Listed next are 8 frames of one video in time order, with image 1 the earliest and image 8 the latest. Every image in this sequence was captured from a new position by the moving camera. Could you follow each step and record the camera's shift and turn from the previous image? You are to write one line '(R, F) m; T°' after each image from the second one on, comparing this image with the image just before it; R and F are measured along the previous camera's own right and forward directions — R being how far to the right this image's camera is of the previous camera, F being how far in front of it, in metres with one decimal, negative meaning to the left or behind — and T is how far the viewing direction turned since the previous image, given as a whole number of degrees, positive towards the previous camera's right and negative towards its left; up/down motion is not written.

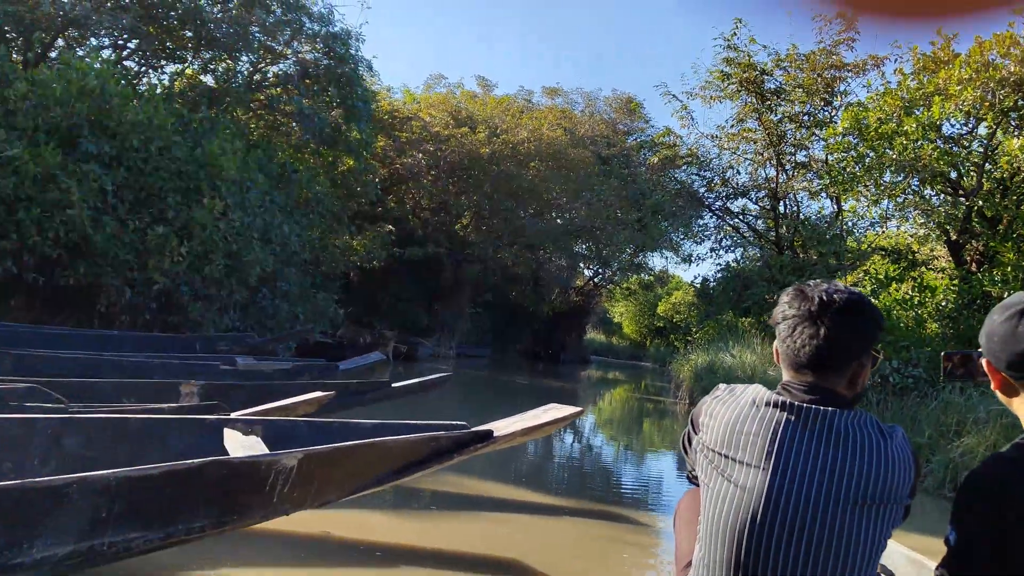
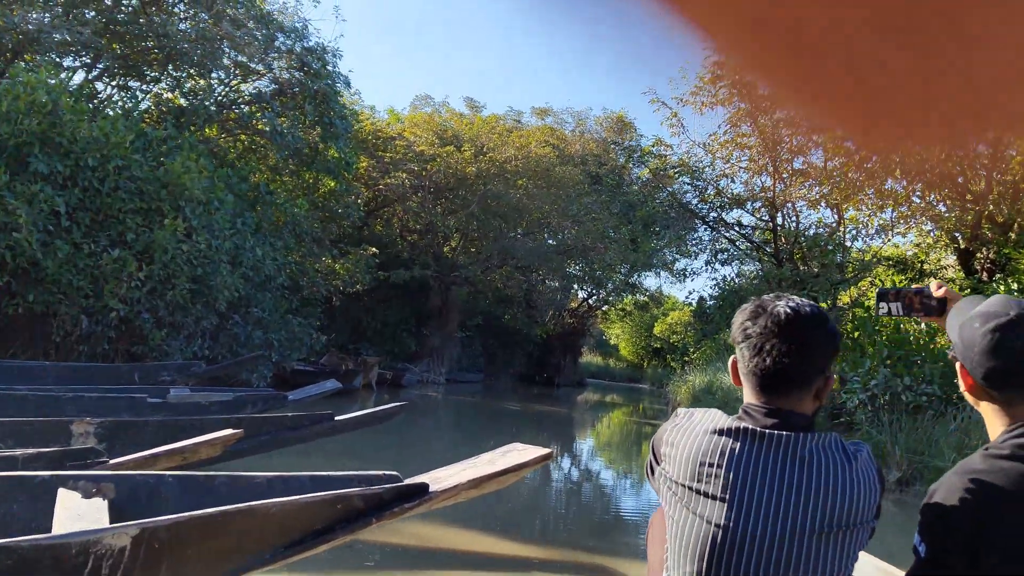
(+0.1, +0.5) m; 0°
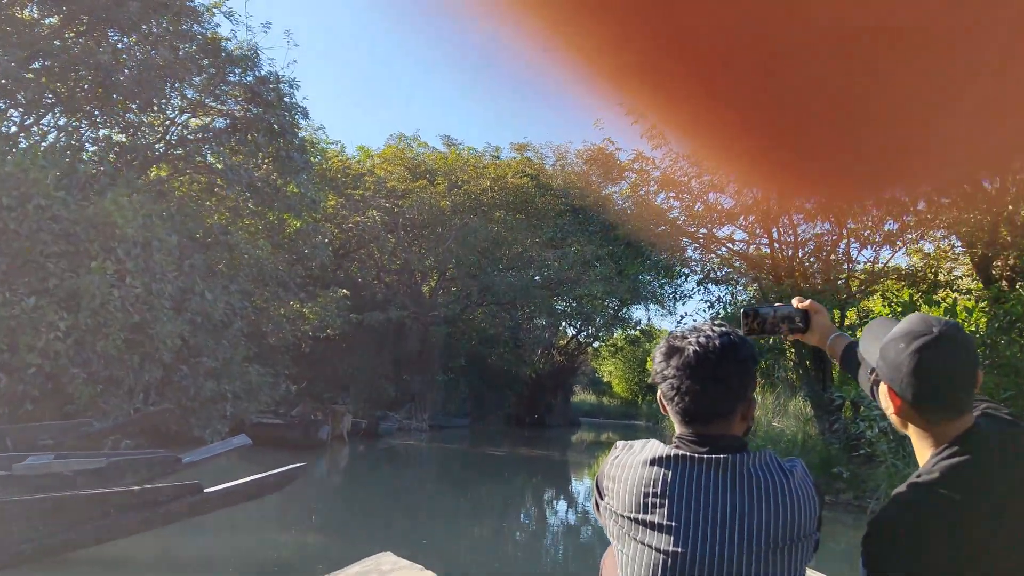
(+0.2, +0.9) m; +1°
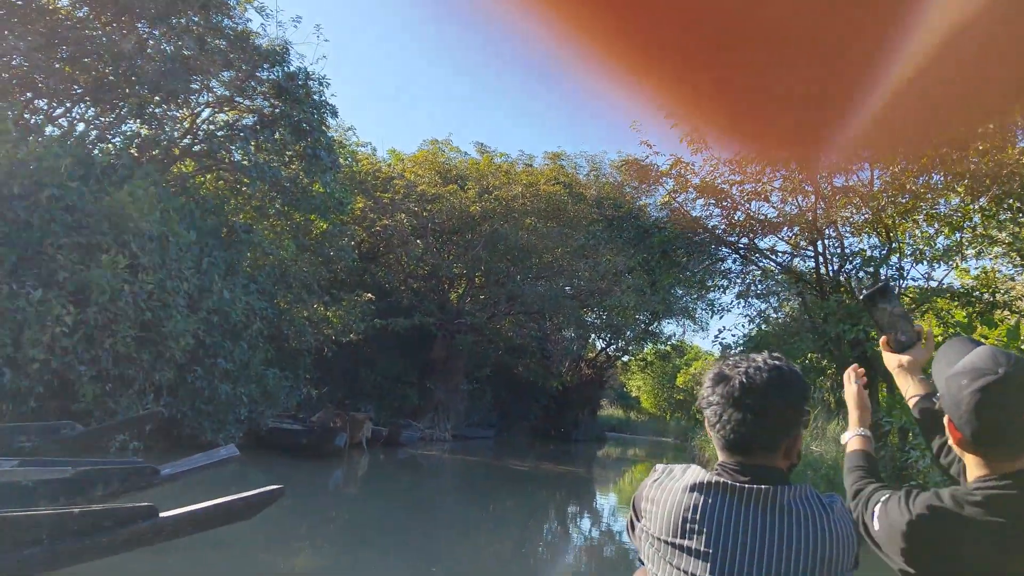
(0.0, +0.4) m; -2°
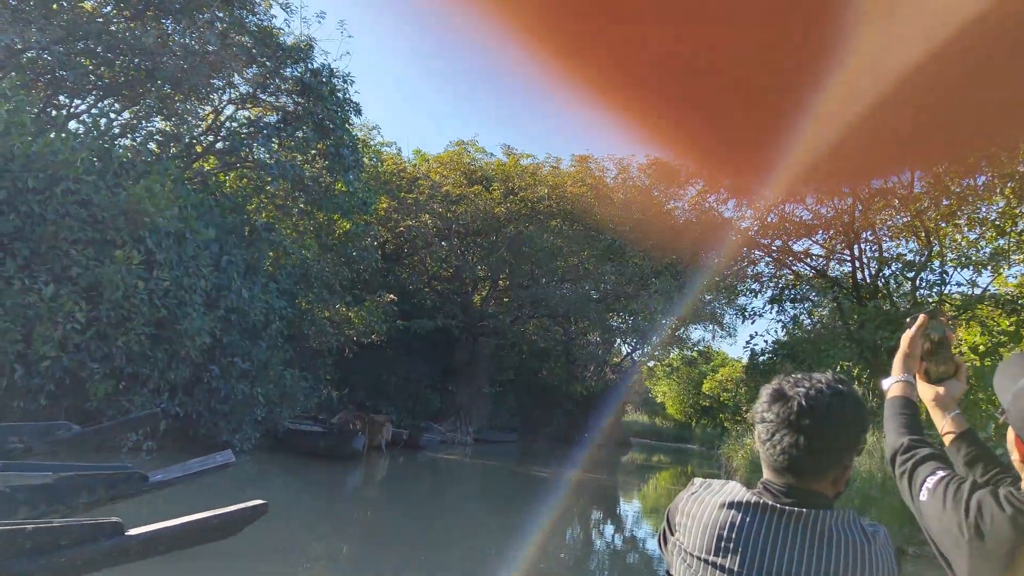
(0.0, +0.2) m; -2°
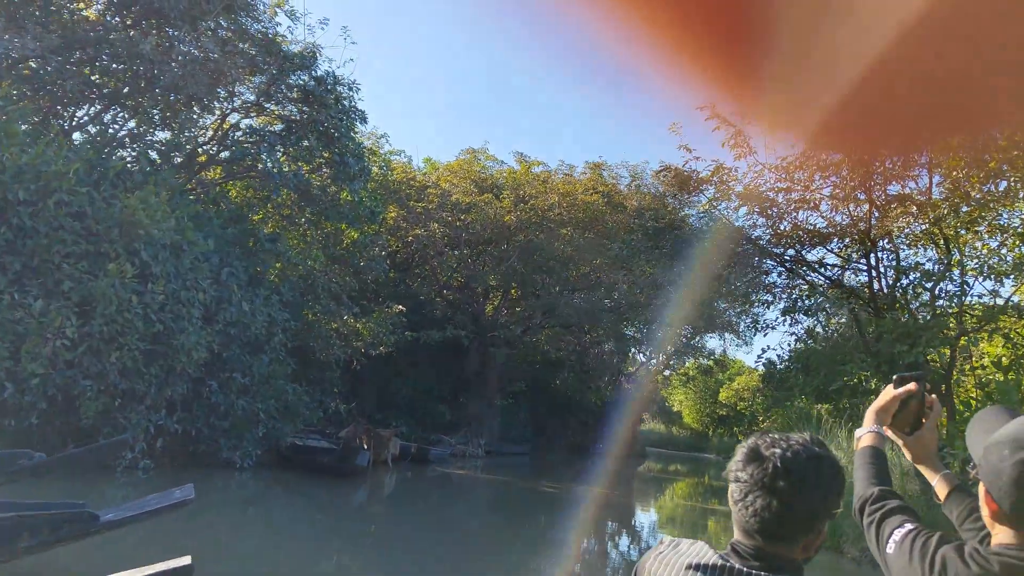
(+0.1, +0.2) m; -1°
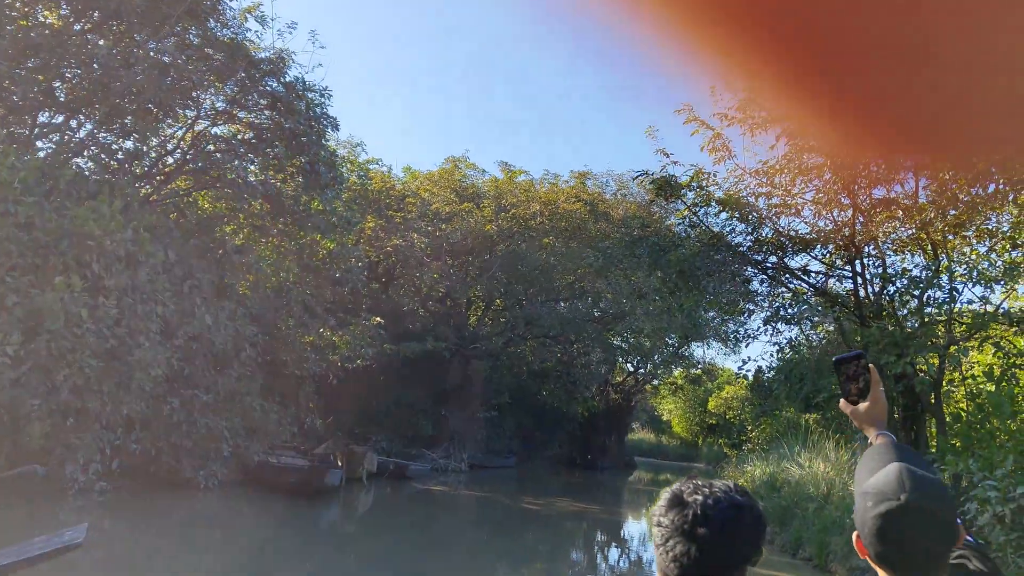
(+0.1, +0.3) m; +1°
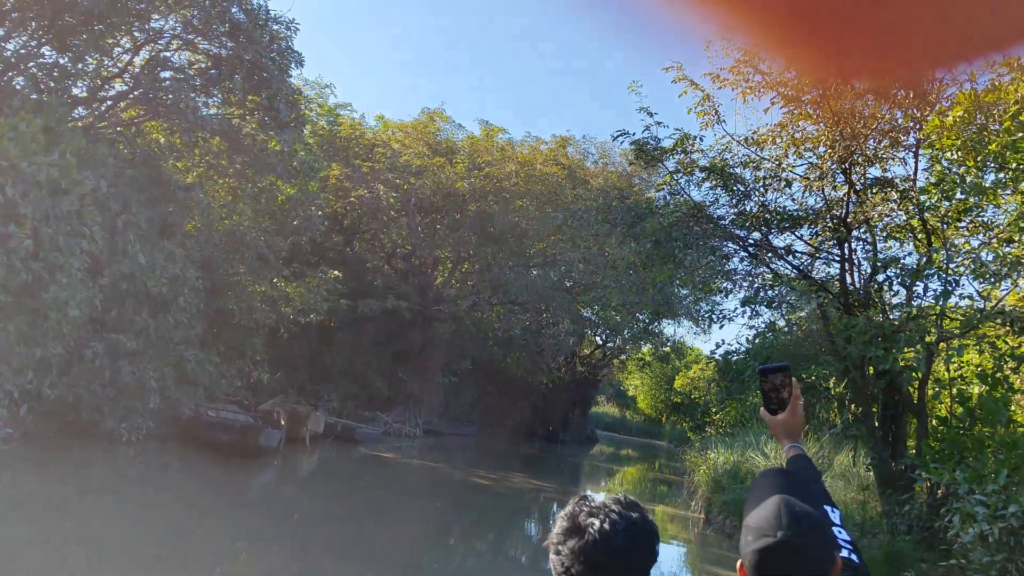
(+0.1, +0.6) m; +2°
